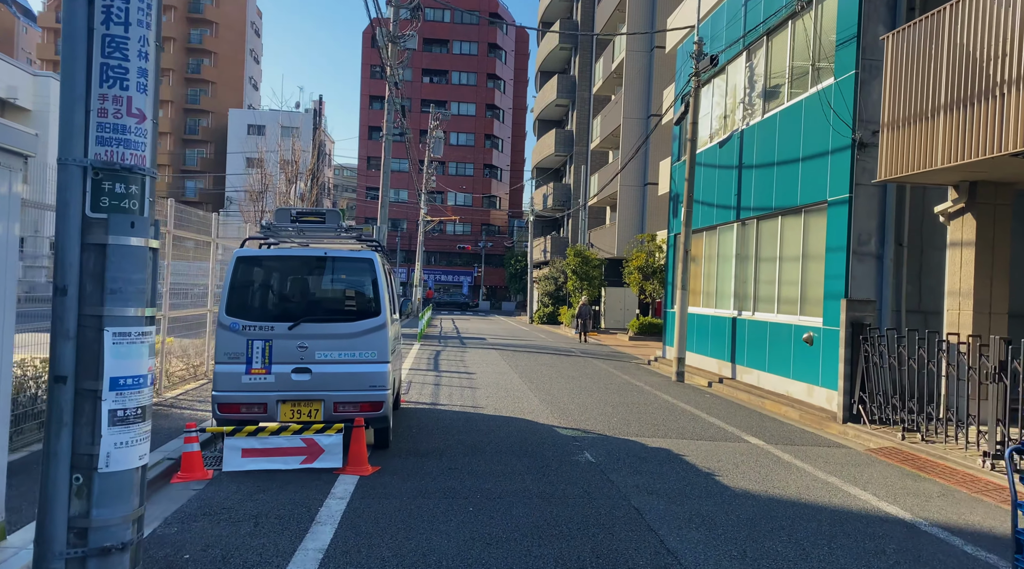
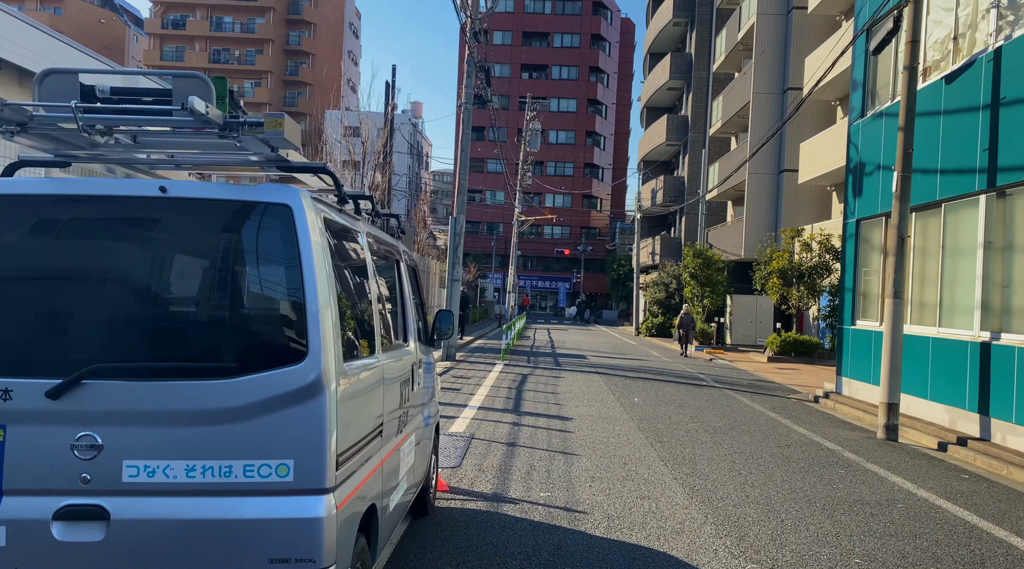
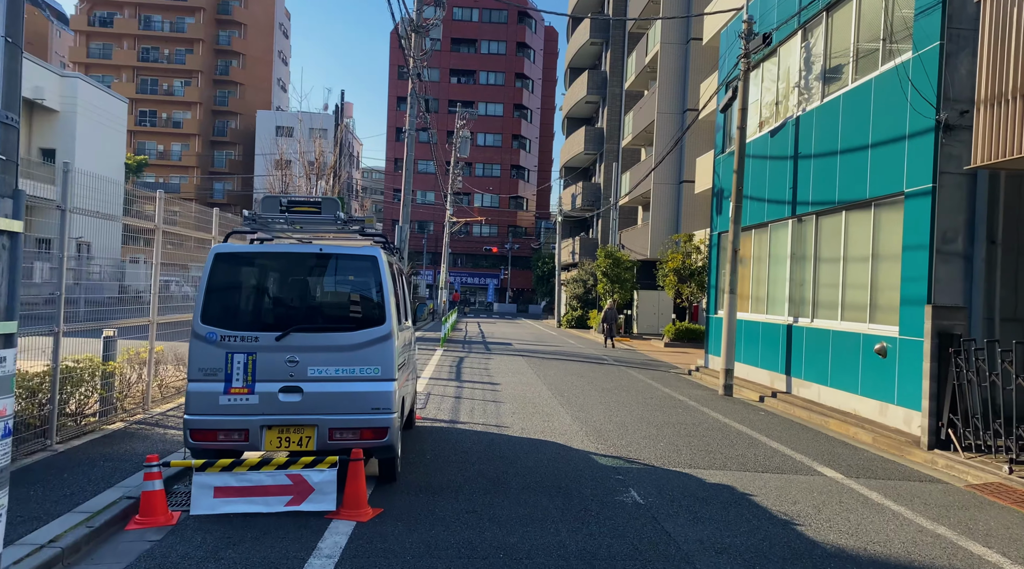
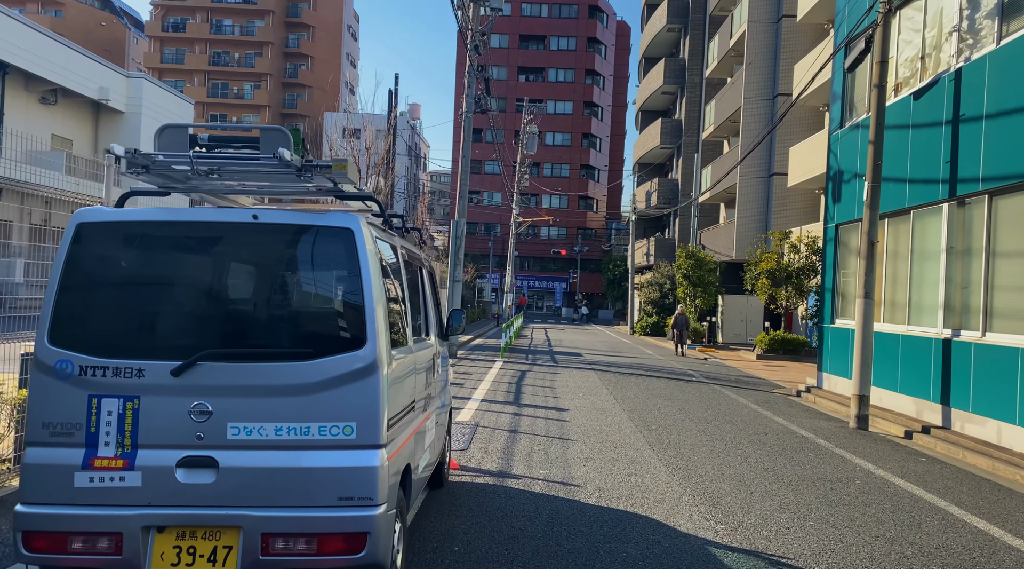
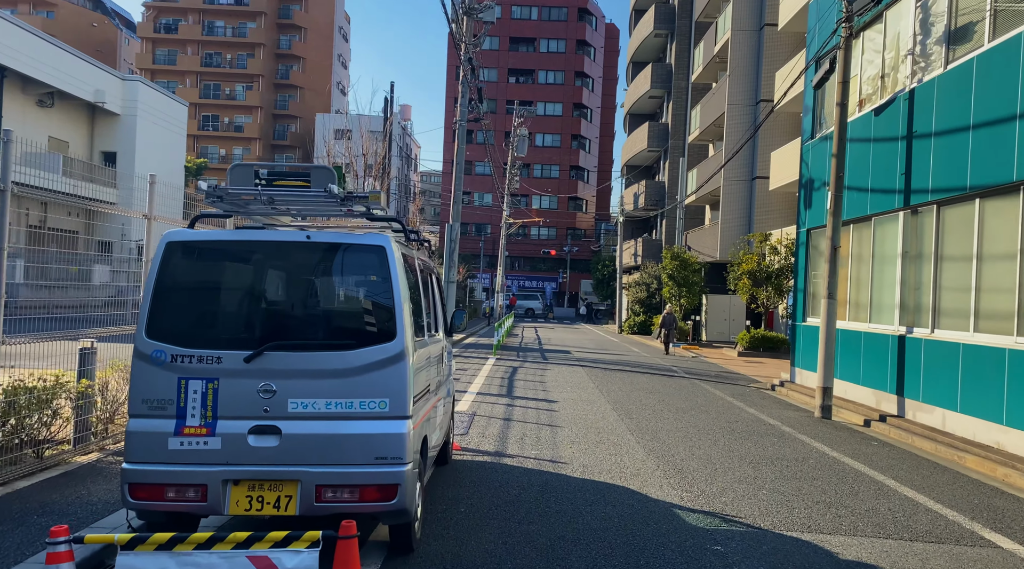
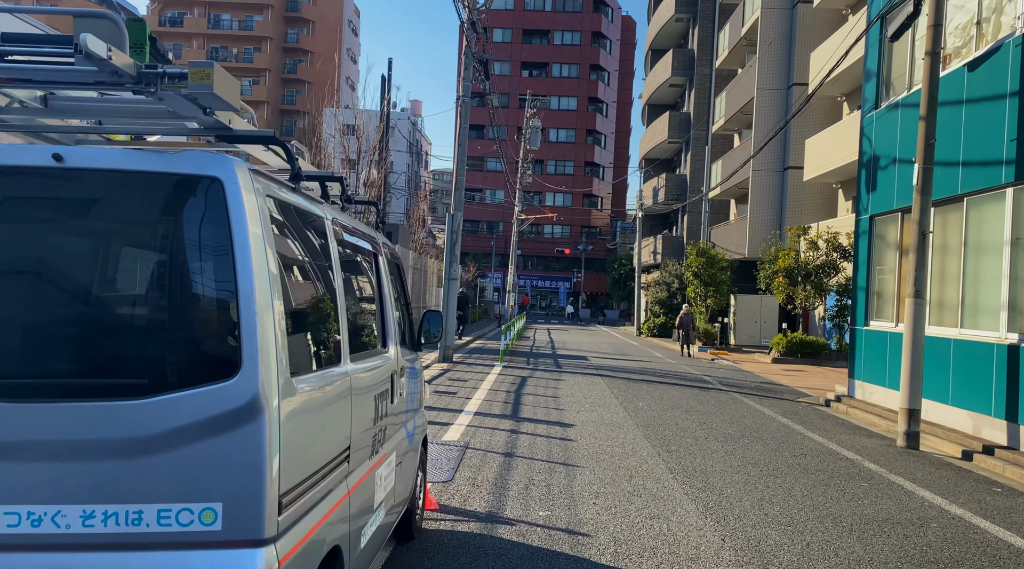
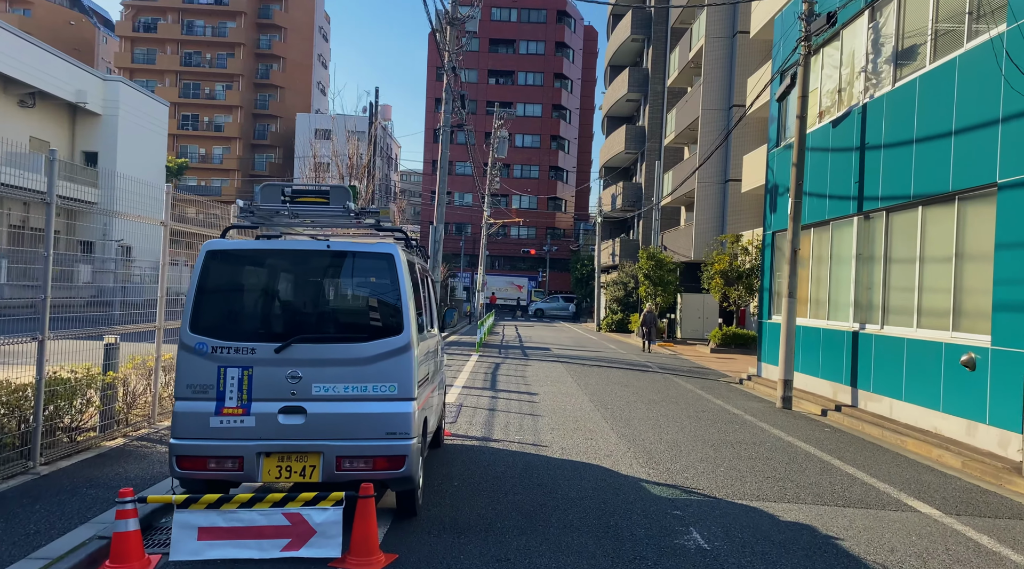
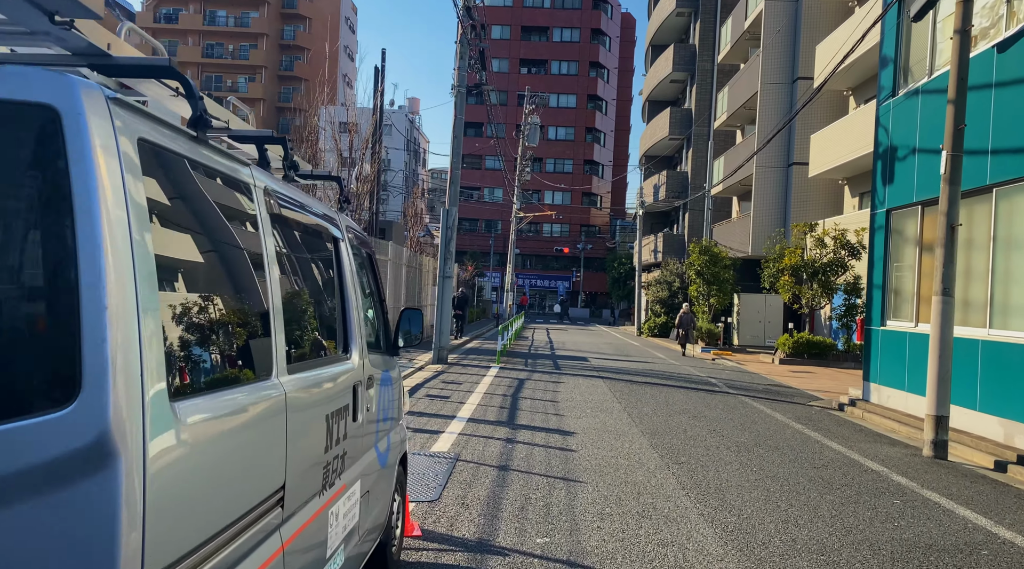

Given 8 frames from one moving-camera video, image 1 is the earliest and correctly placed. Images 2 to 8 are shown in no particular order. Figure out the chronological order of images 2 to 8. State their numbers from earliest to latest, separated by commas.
3, 7, 5, 4, 2, 6, 8
